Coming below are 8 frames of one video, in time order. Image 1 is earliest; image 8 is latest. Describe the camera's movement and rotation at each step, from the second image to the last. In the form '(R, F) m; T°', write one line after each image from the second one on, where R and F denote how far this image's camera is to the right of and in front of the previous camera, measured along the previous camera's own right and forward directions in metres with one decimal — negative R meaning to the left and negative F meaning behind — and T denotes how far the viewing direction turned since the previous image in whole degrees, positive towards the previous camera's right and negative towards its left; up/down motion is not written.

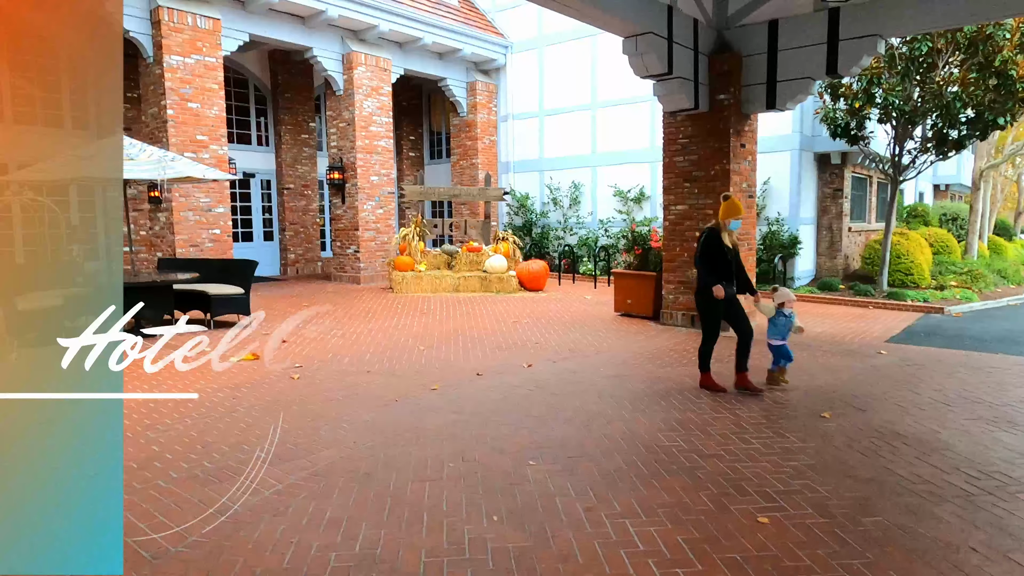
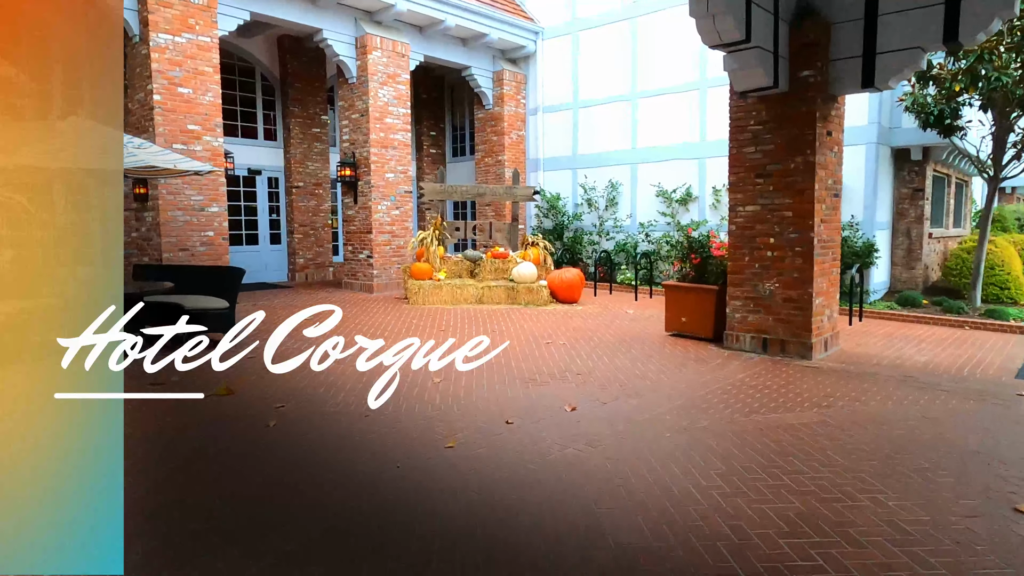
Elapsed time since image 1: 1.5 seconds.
(-0.1, +1.3) m; -2°
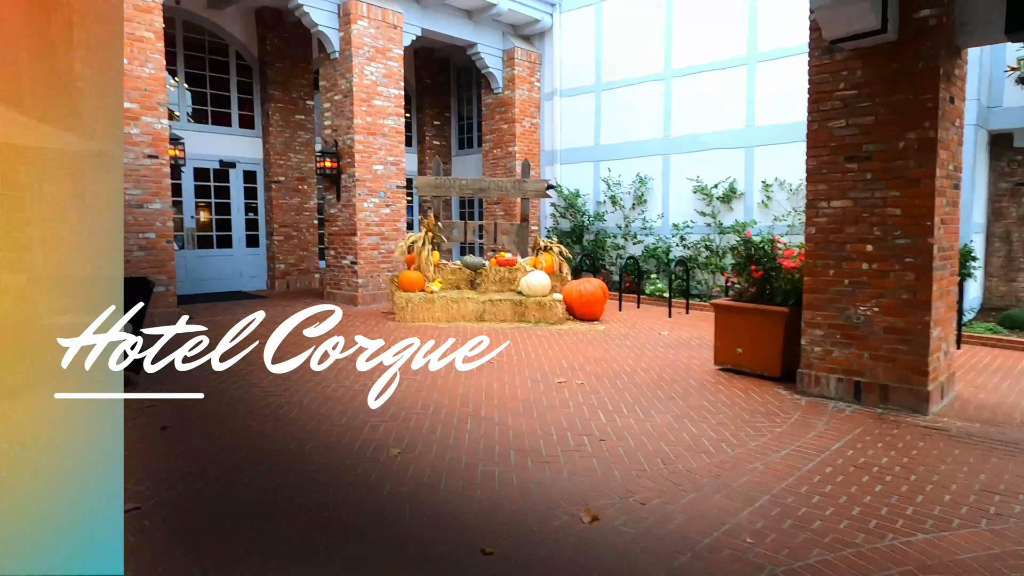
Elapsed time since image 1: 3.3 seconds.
(+0.2, +1.7) m; -2°
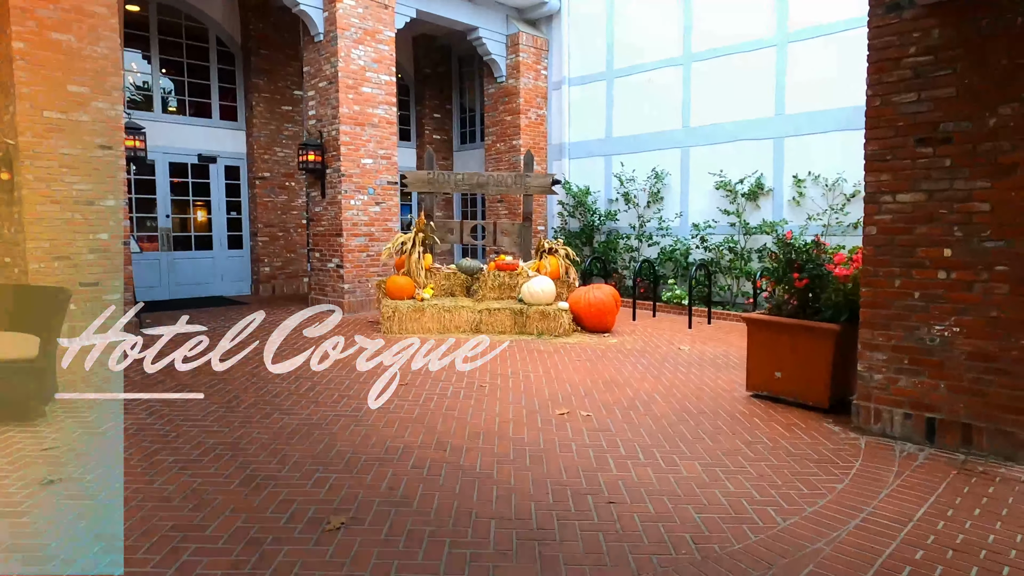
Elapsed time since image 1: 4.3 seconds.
(+0.1, +0.9) m; -1°
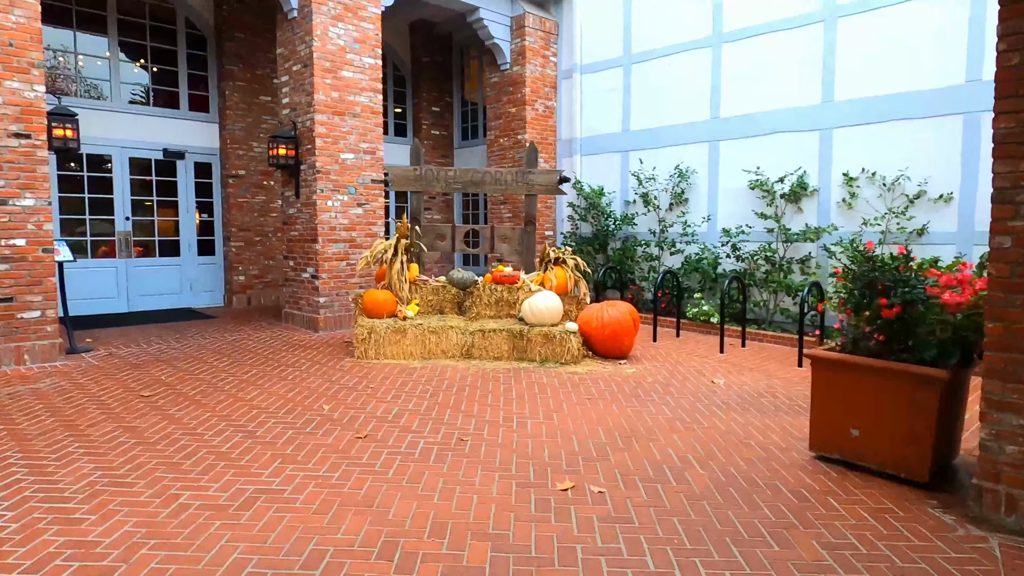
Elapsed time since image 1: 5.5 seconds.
(+0.1, +1.2) m; -1°
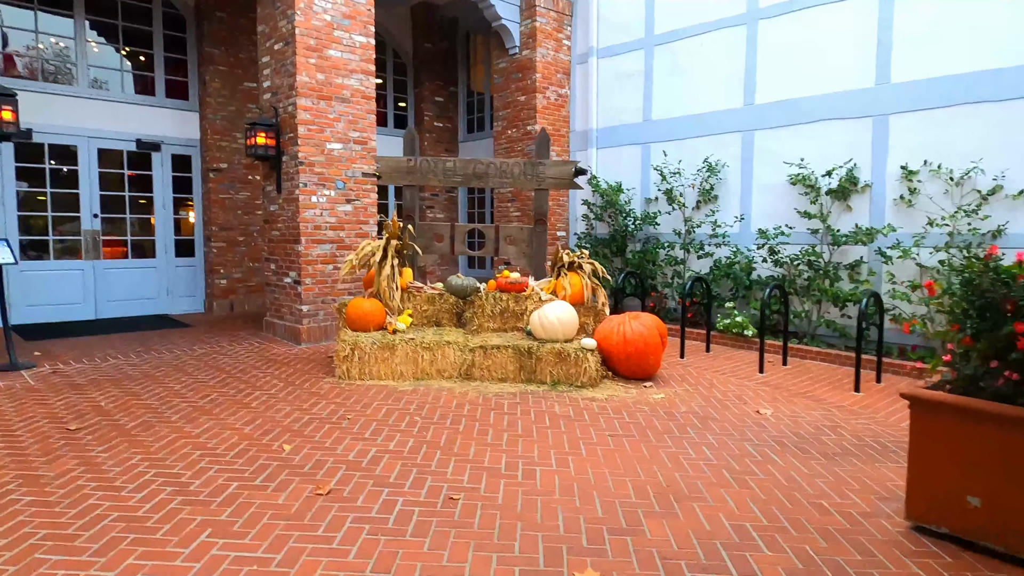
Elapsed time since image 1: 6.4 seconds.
(0.0, +0.9) m; -1°
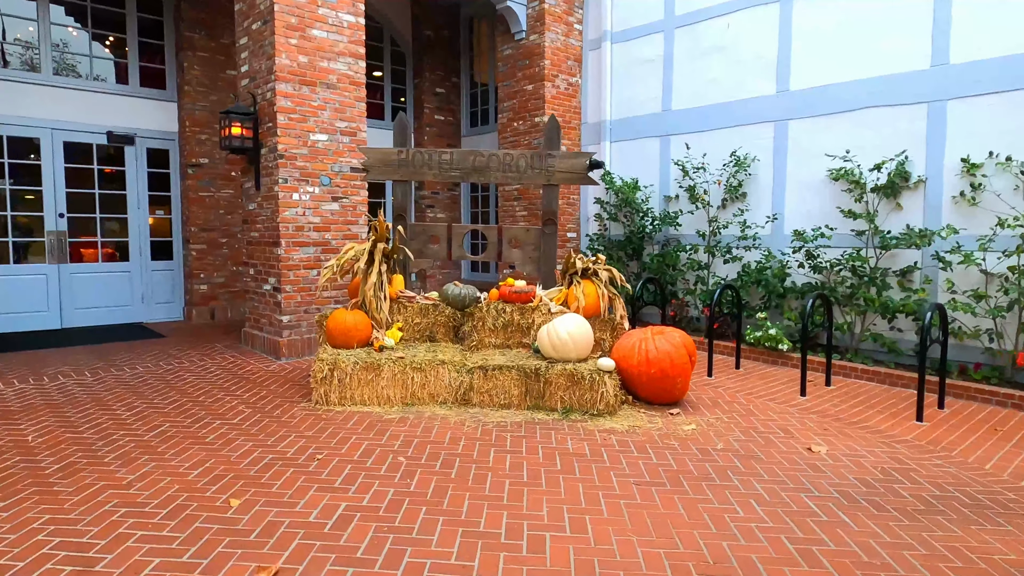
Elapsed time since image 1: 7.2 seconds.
(0.0, +0.7) m; -1°
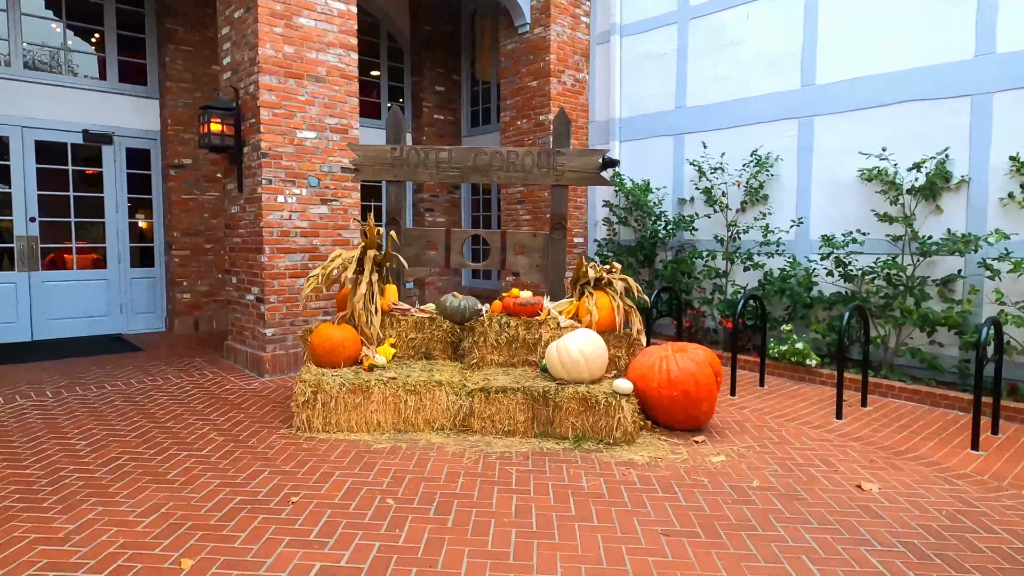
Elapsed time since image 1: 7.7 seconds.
(0.0, +0.5) m; 0°
